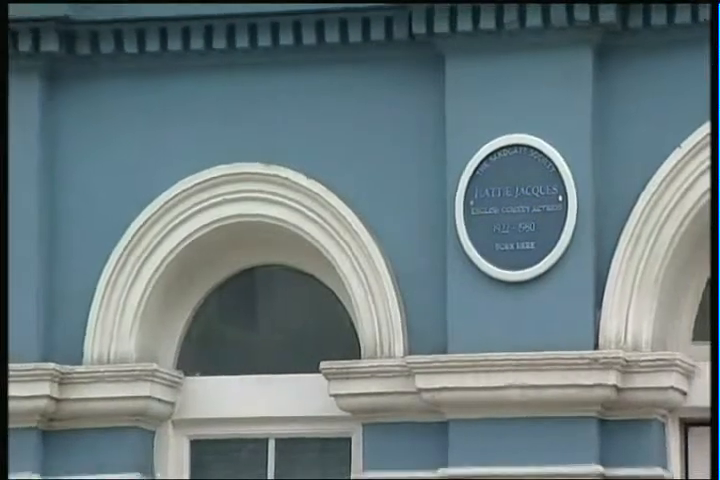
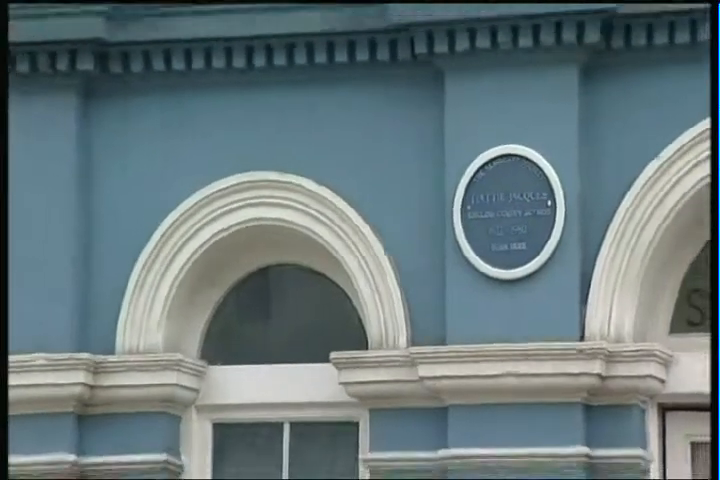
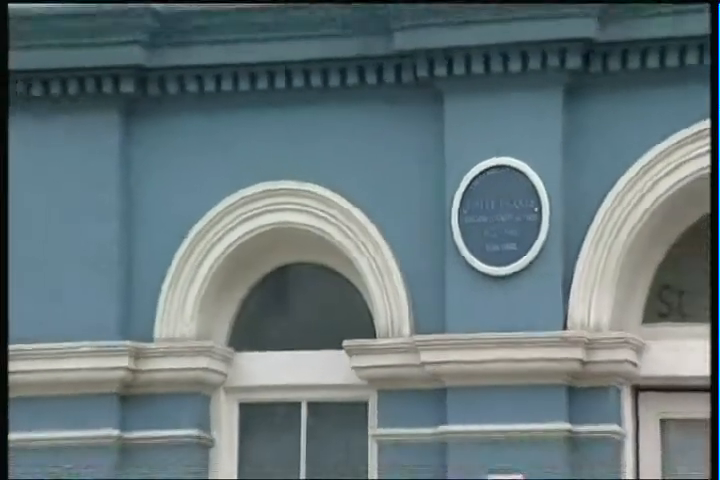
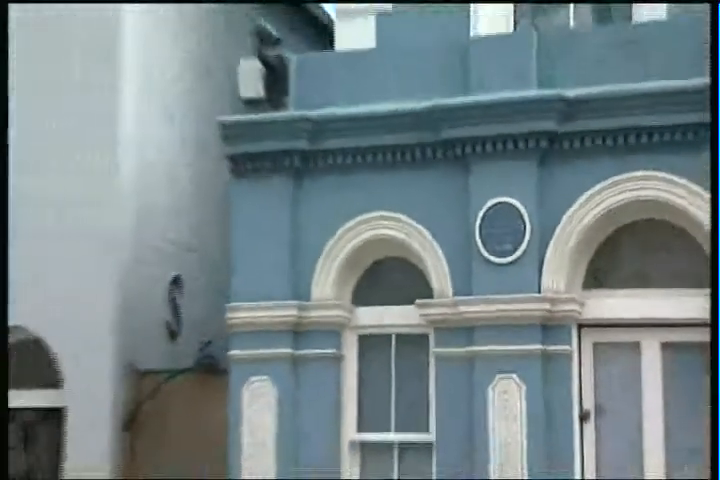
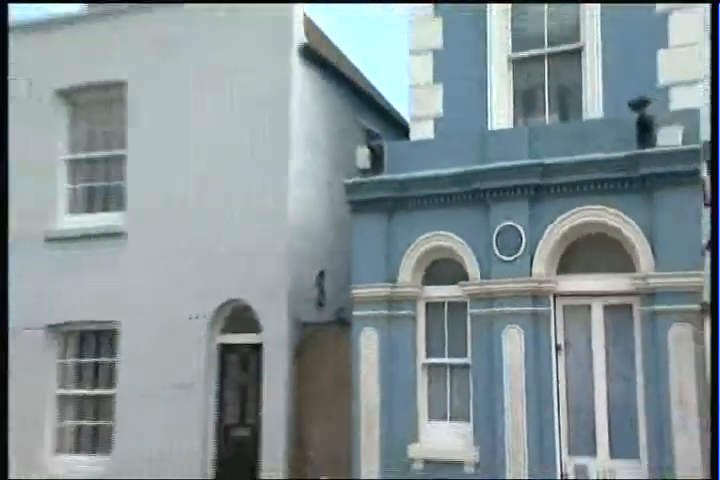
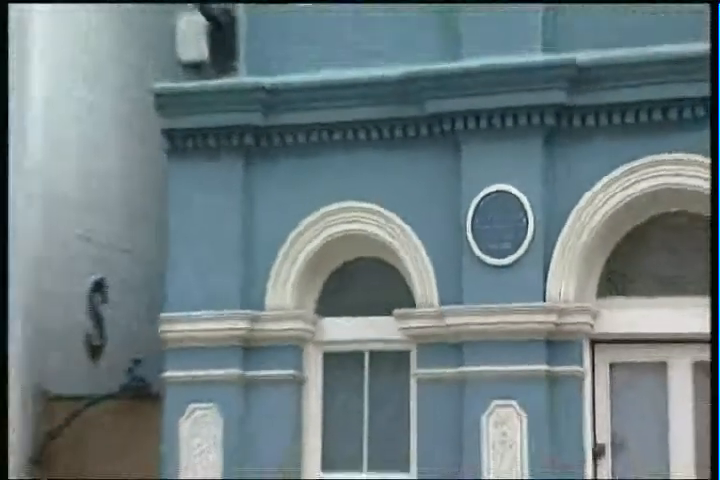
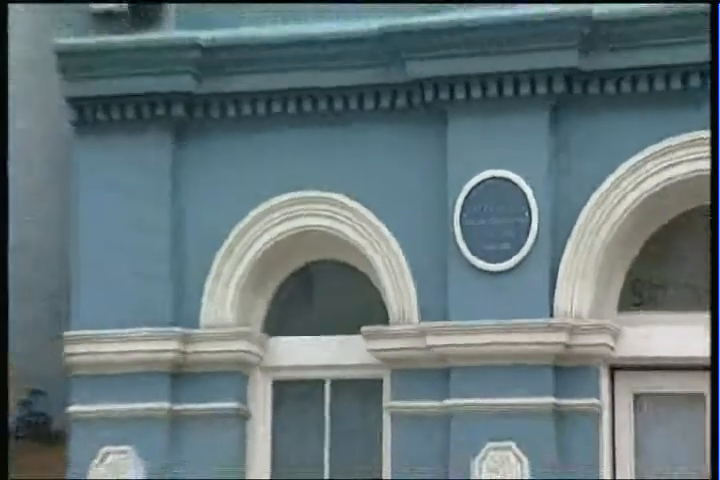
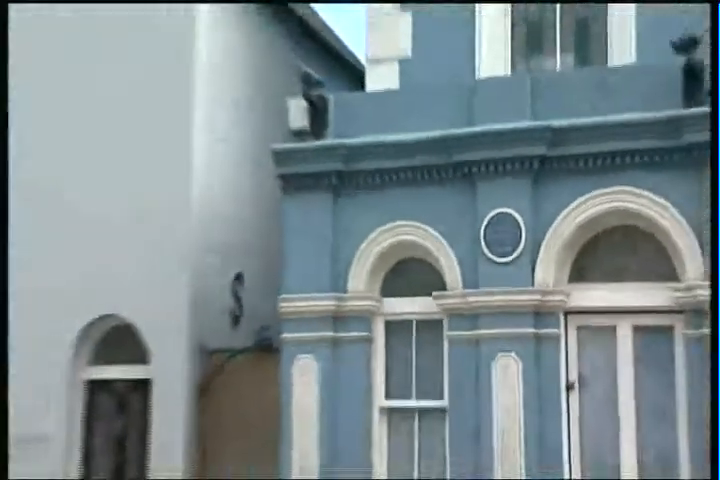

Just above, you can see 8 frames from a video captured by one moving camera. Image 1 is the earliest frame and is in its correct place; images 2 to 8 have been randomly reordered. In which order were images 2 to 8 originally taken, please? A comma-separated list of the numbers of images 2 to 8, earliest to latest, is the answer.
2, 3, 7, 6, 4, 8, 5
